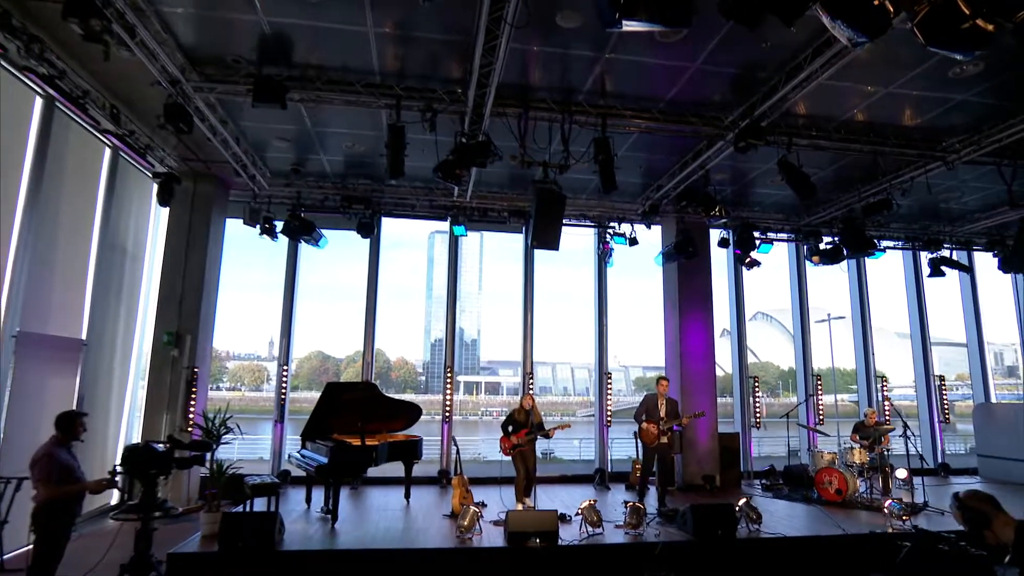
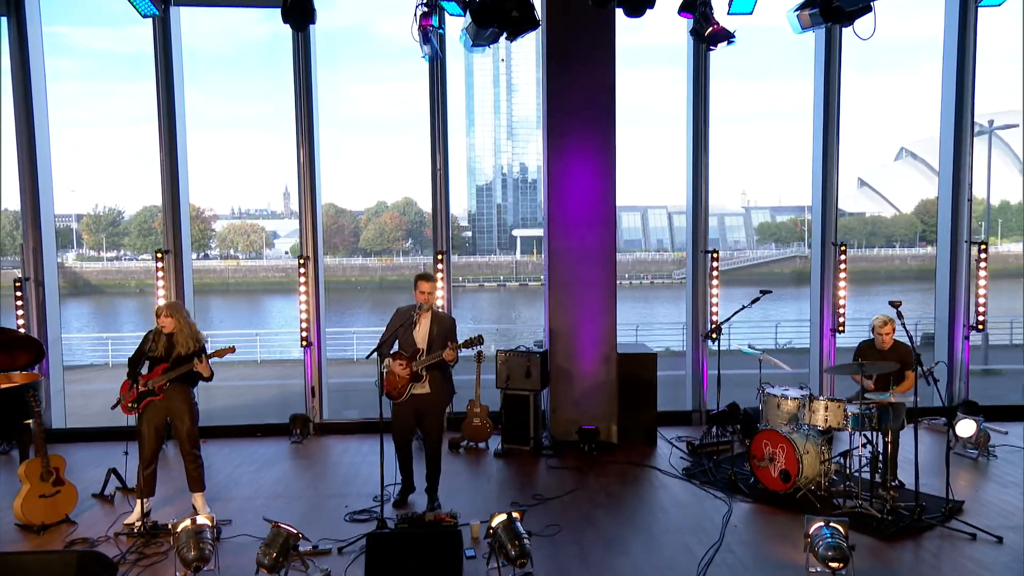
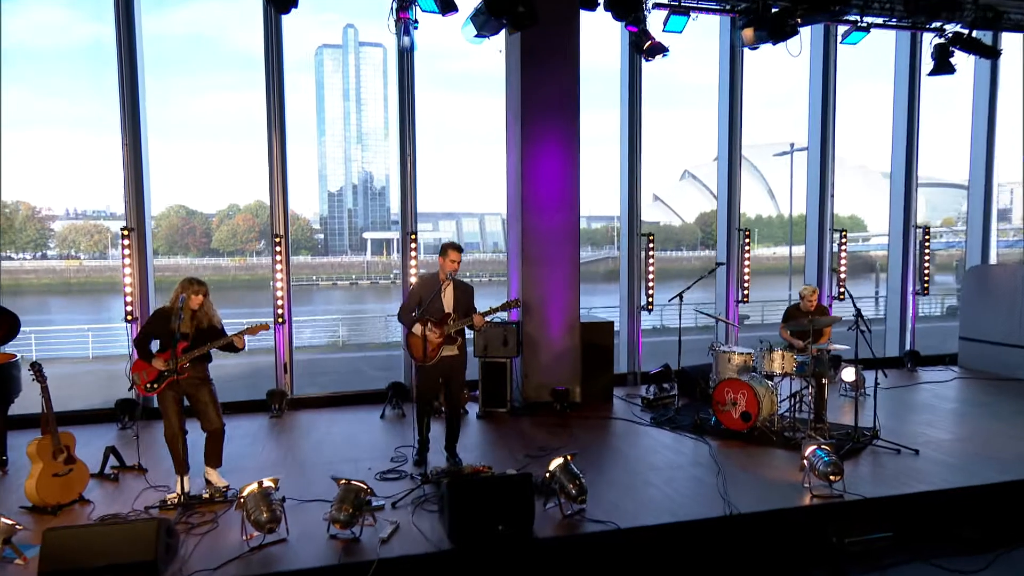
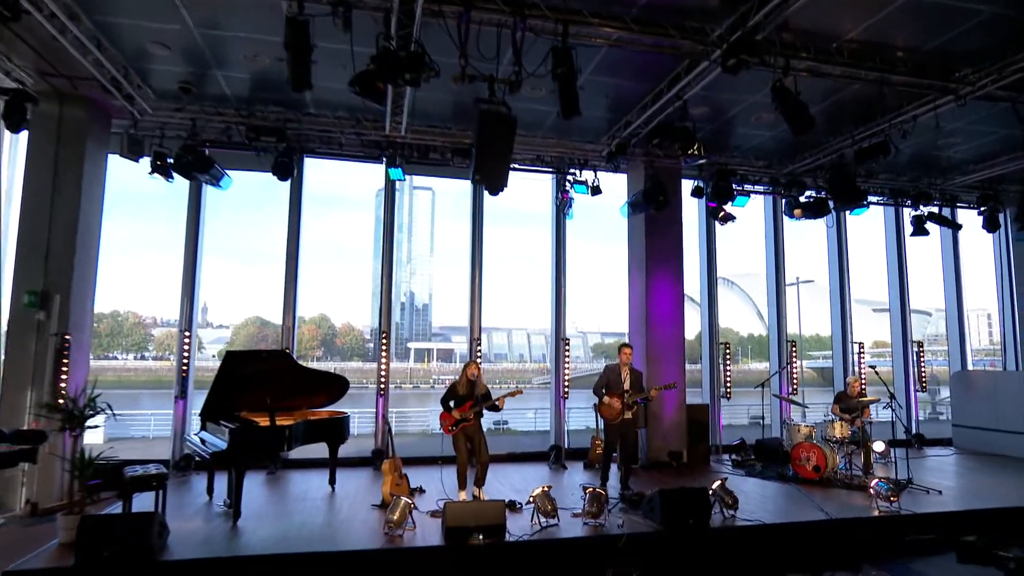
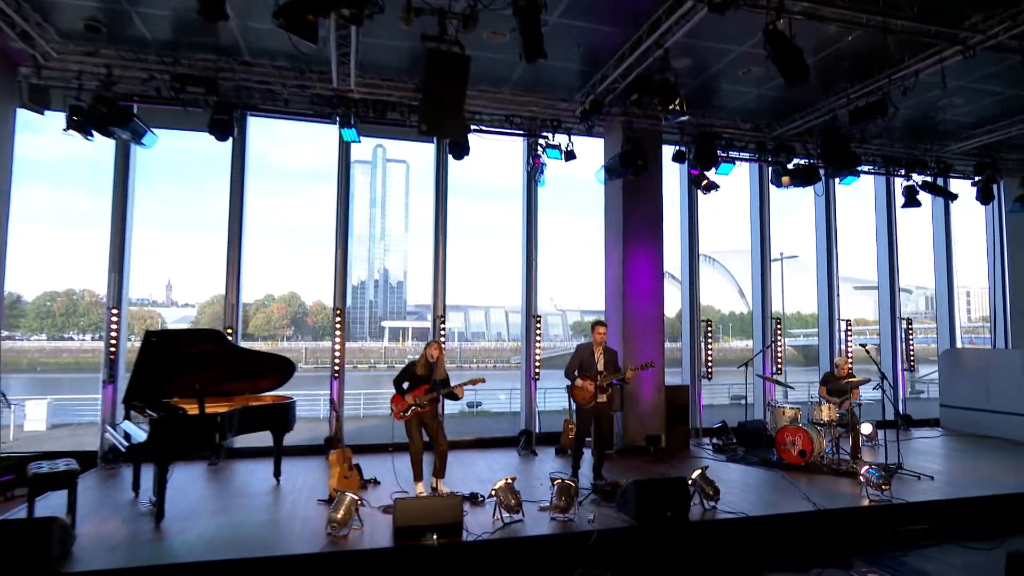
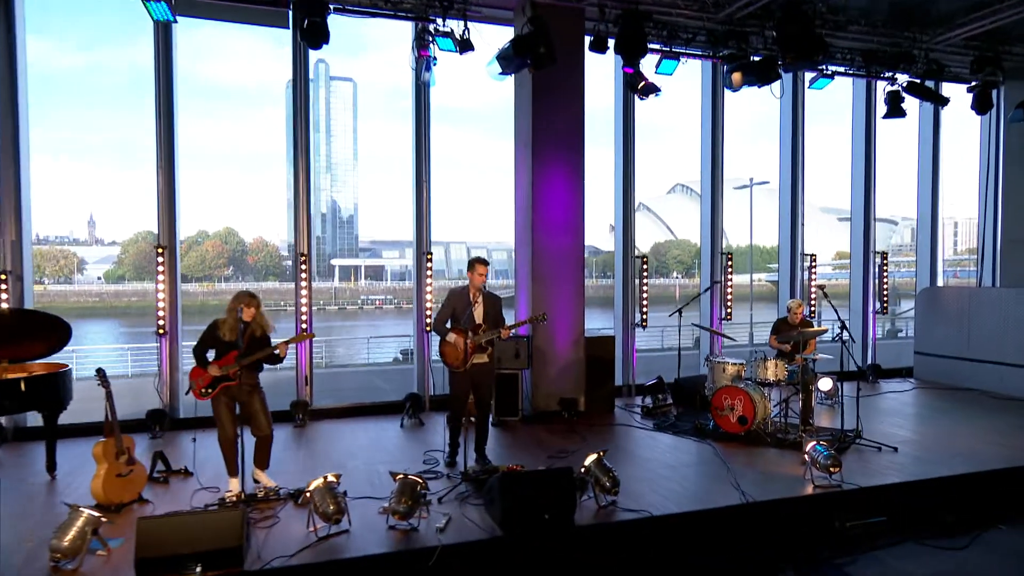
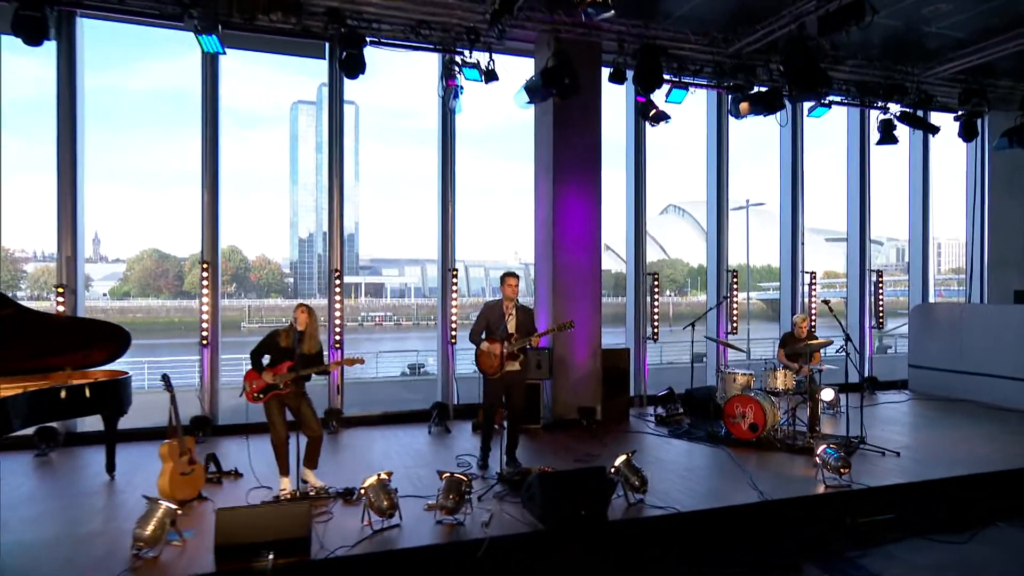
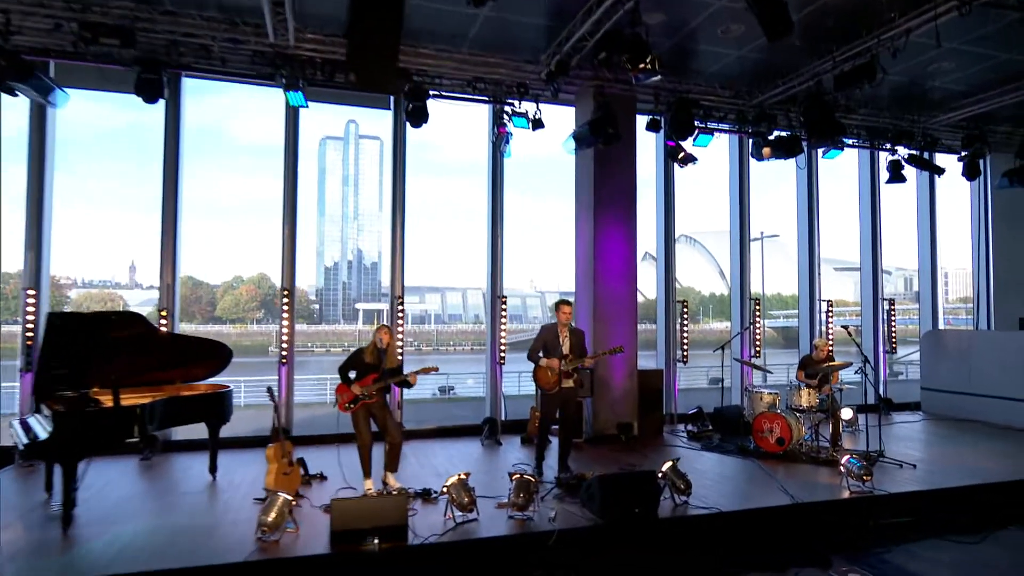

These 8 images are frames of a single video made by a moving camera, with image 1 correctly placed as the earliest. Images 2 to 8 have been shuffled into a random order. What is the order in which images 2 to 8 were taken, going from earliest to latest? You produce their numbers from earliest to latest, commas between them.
4, 5, 8, 7, 6, 3, 2
